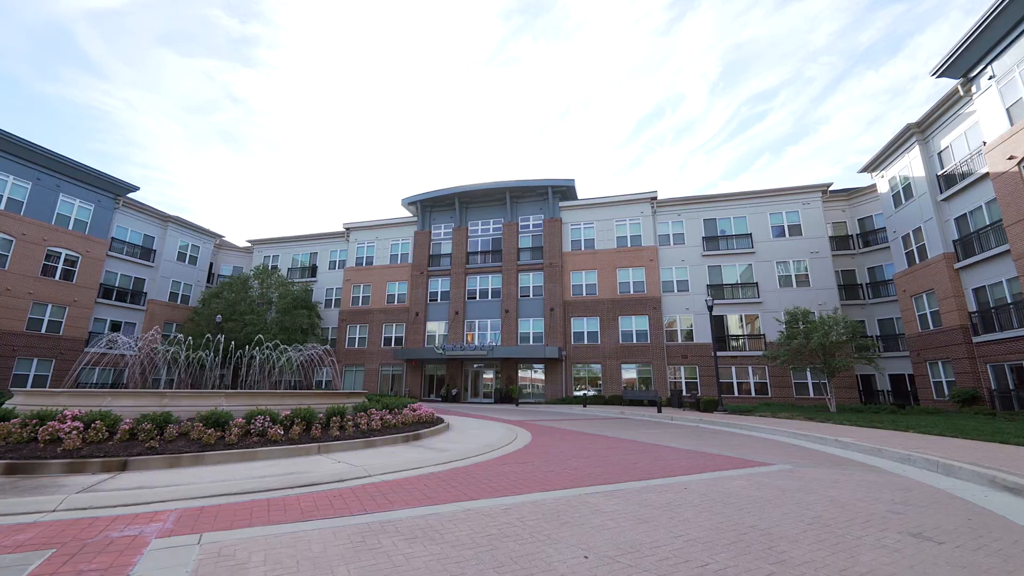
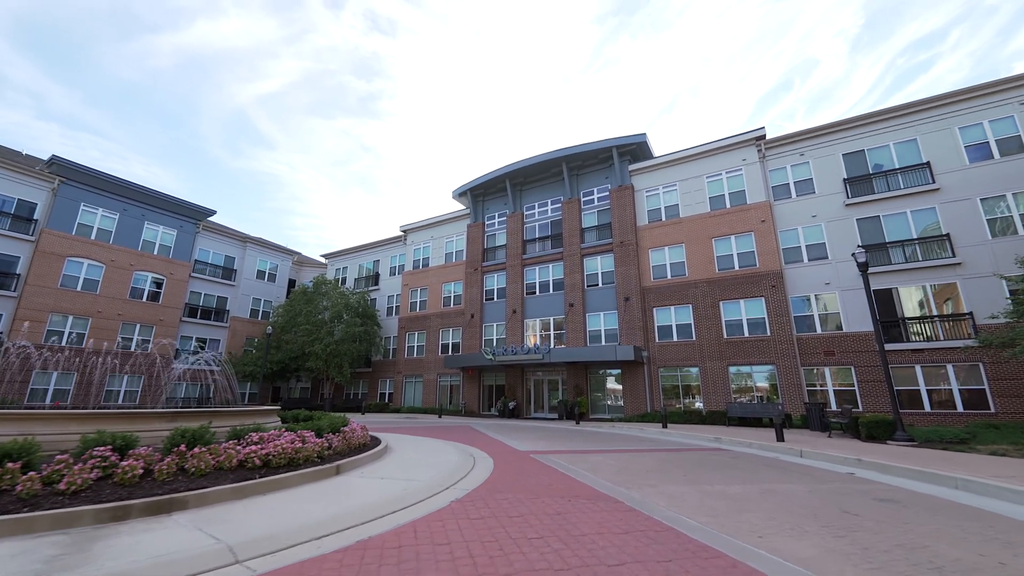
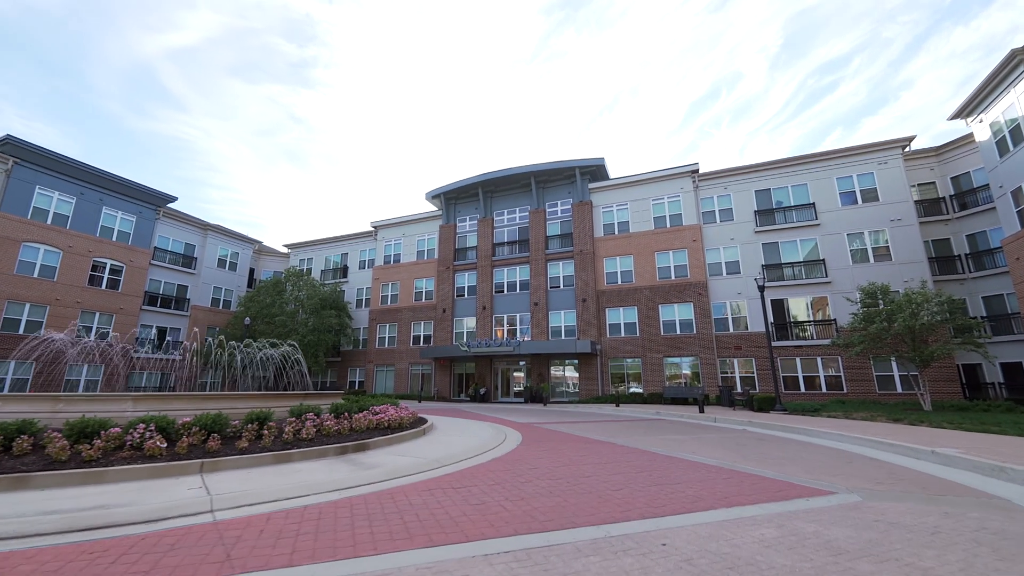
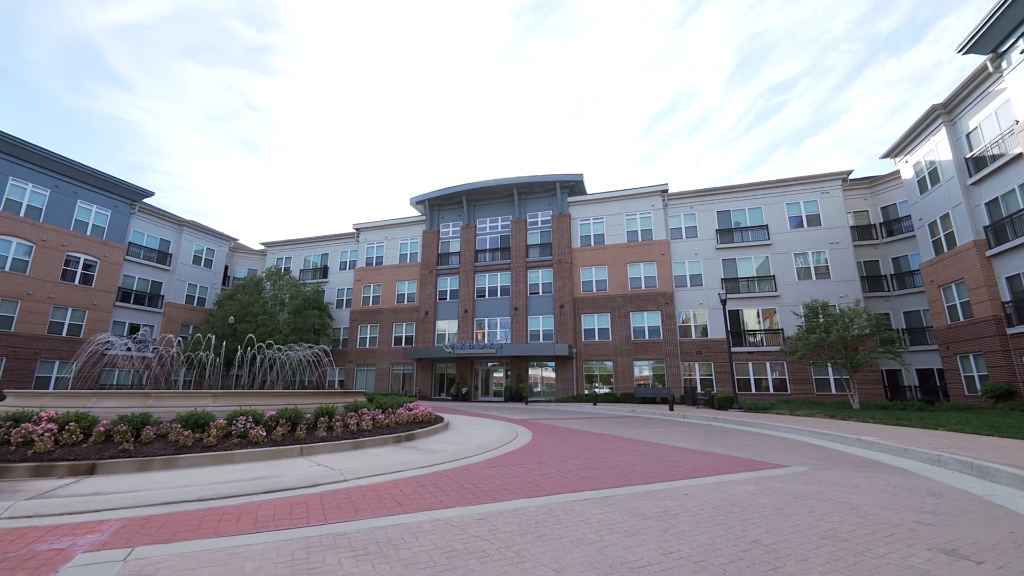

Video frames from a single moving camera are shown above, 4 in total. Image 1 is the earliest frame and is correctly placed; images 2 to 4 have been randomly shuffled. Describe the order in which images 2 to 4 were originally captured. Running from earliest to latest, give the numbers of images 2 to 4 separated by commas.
4, 3, 2
